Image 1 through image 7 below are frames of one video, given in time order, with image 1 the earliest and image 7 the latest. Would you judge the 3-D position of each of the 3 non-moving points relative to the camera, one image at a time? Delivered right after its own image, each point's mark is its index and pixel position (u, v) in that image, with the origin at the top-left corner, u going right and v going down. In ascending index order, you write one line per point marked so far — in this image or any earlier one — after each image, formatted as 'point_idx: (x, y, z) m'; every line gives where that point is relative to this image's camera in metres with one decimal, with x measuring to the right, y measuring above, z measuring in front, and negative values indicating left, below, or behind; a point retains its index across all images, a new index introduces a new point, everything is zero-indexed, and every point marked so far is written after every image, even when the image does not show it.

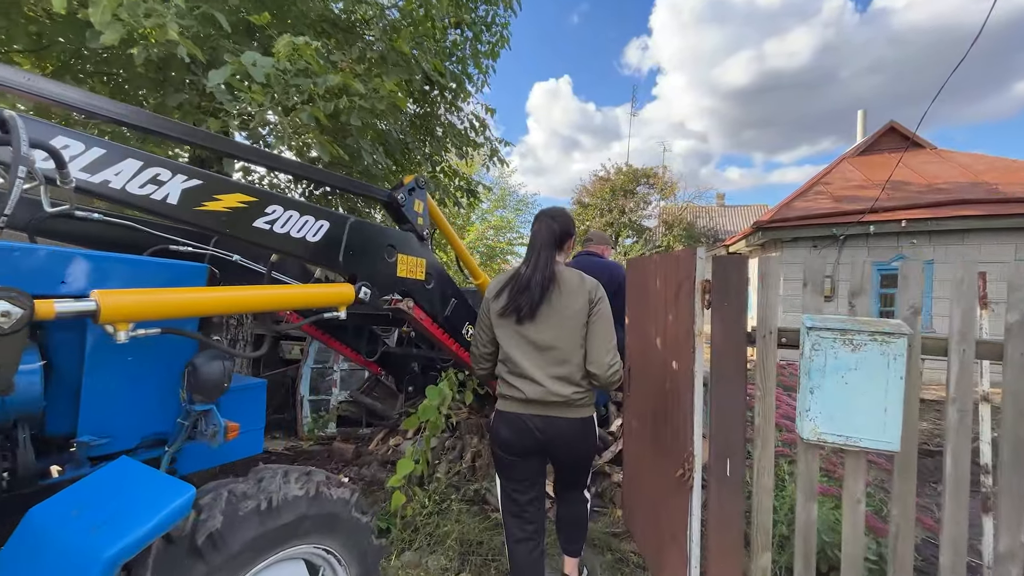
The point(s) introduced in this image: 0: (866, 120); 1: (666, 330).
0: (+9.8, +4.7, +13.7) m
1: (+0.9, -0.2, +2.7) m
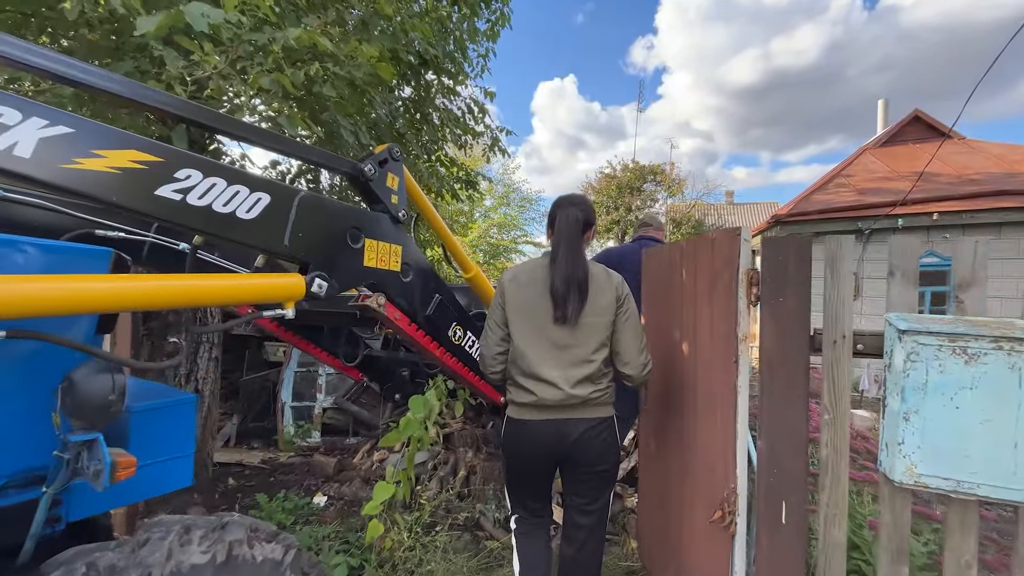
0: (+9.9, +4.7, +13.1) m
1: (+0.8, -0.2, +2.2) m
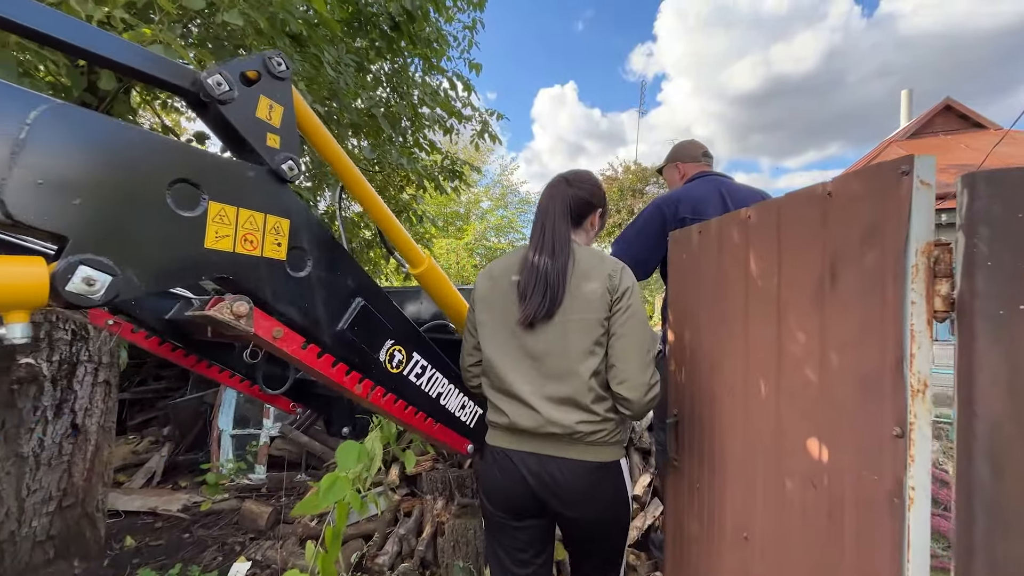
0: (+9.8, +4.6, +12.2) m
1: (+0.7, -0.2, +1.3) m
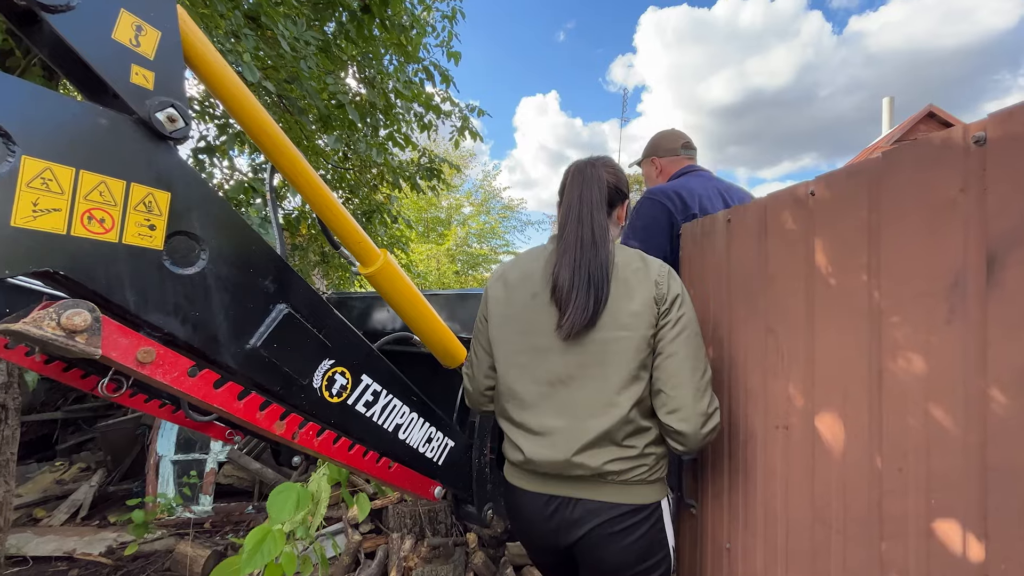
0: (+9.3, +4.4, +12.2) m
1: (+0.7, -0.2, +0.9) m
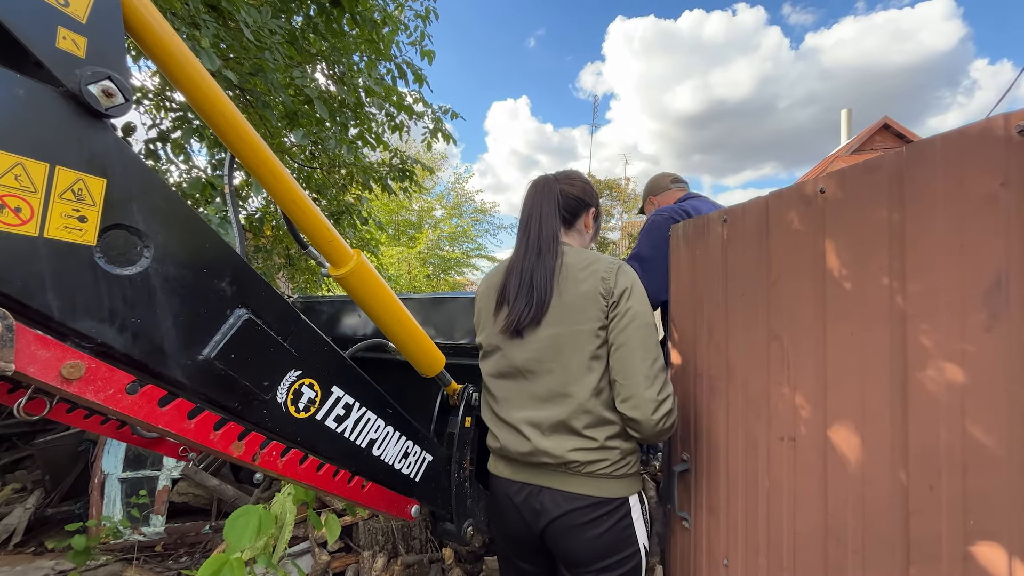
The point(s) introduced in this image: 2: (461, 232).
0: (+8.6, +4.3, +12.7) m
1: (+0.7, -0.2, +0.8) m
2: (-1.5, +1.7, +14.6) m
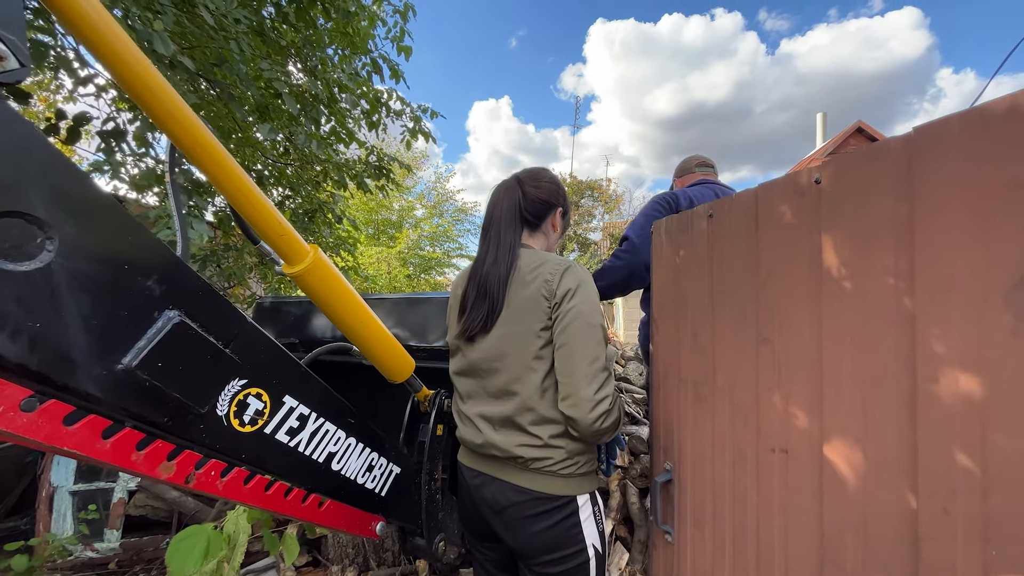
0: (+8.1, +4.3, +12.9) m
1: (+0.6, -0.2, +0.7) m
2: (-2.1, +1.7, +14.4) m
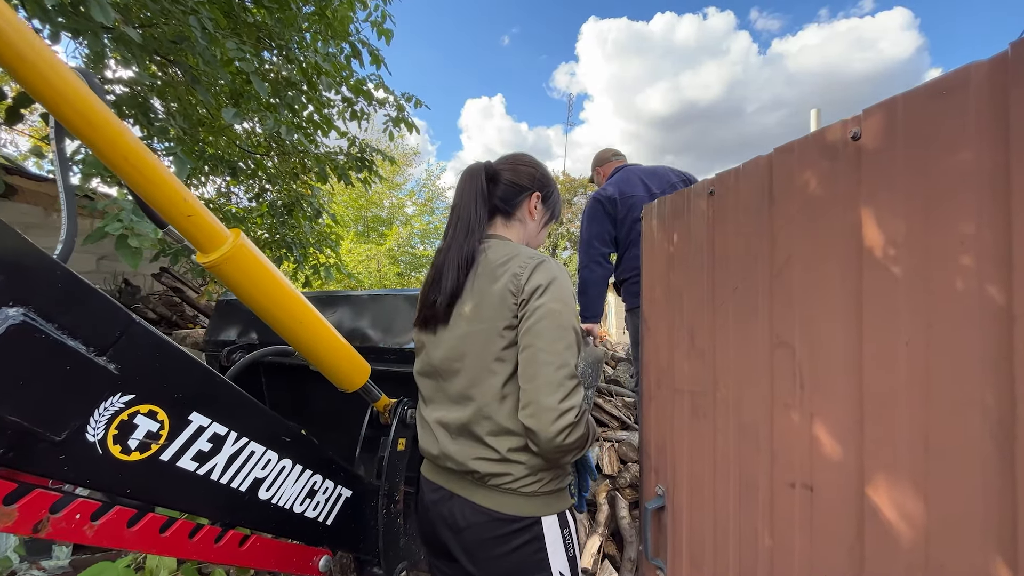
0: (+7.9, +4.3, +12.8) m
1: (+0.5, -0.2, +0.5) m
2: (-2.3, +1.7, +14.2) m
